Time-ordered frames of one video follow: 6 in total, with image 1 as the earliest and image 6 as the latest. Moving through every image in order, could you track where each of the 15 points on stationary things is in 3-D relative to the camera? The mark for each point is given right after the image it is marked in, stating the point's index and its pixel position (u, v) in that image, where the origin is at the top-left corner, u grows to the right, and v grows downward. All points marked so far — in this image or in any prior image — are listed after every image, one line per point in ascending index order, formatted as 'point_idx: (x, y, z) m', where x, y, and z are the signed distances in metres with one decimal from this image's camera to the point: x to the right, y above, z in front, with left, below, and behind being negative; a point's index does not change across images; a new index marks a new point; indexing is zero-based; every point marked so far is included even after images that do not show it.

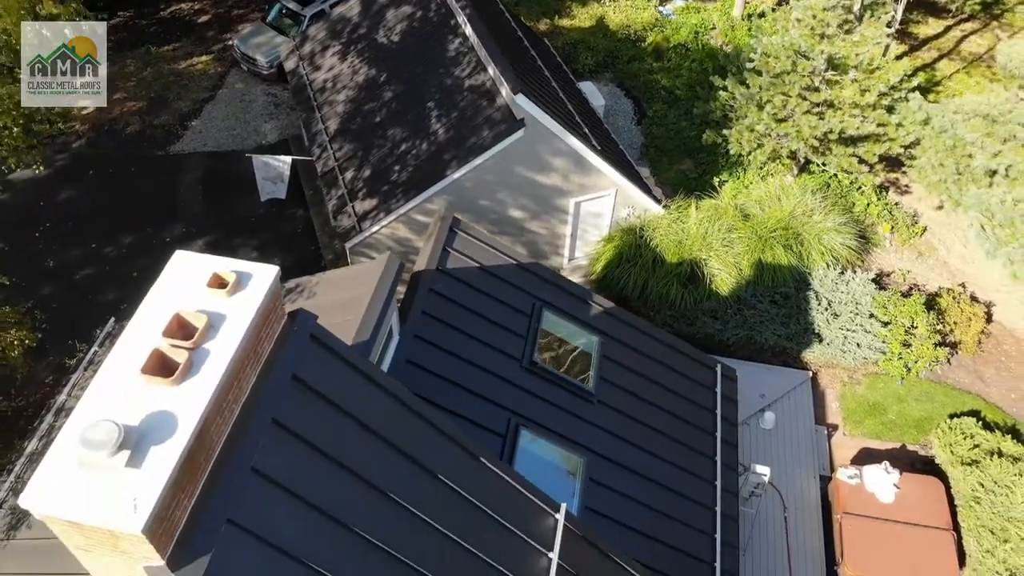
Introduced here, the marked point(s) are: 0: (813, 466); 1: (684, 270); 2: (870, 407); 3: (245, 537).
0: (+3.9, -2.3, +12.1) m
1: (+2.5, +0.2, +13.3) m
2: (+5.0, -1.6, +13.1) m
3: (-1.4, -1.3, +4.8) m
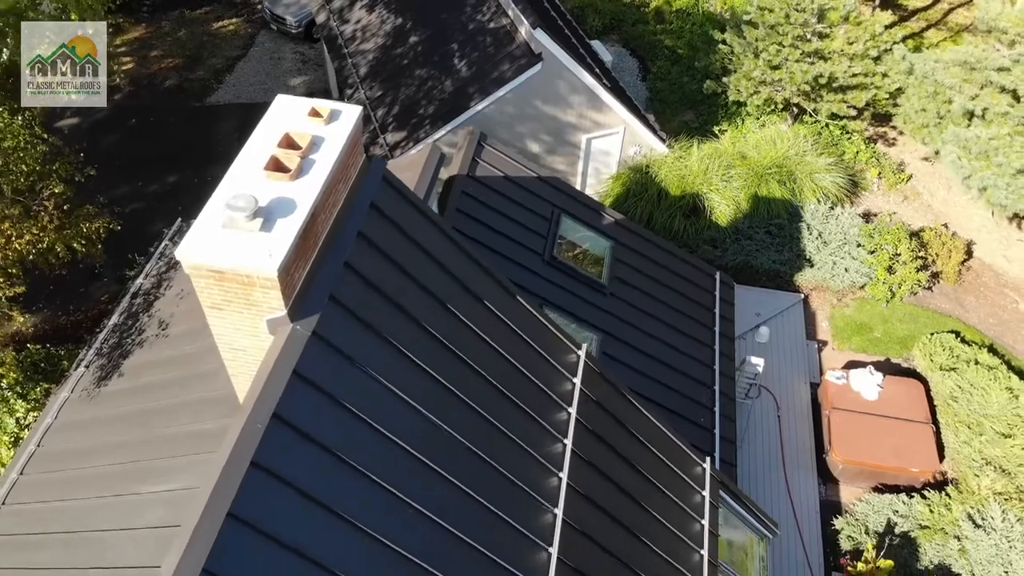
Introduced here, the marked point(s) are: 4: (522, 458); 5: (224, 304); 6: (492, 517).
0: (+4.1, -1.2, +13.2) m
1: (+2.7, +1.3, +14.5) m
2: (+5.2, -0.6, +14.2) m
3: (-1.1, -0.2, +5.9) m
4: (+0.1, -1.2, +6.9) m
5: (-1.7, -0.1, +5.5) m
6: (-0.1, -1.5, +6.4) m
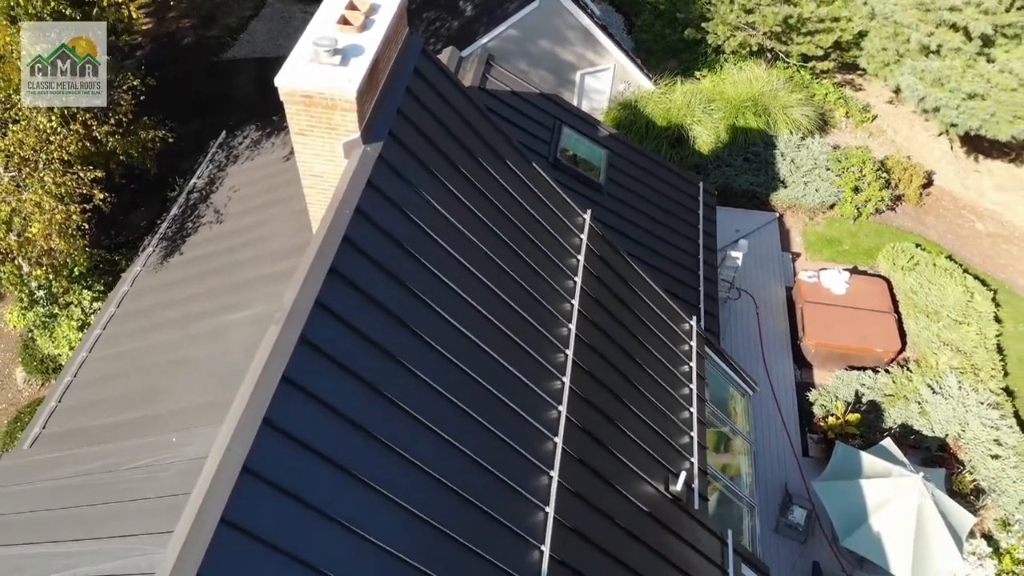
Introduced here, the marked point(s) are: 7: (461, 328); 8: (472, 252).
0: (+4.2, +0.2, +14.7) m
1: (+2.7, +2.6, +15.9) m
2: (+5.3, +0.8, +15.7) m
3: (-0.9, +1.1, +7.3) m
4: (+0.3, 0.0, +8.3) m
5: (-1.5, +1.2, +6.9) m
6: (+0.1, -0.3, +7.8) m
7: (-0.4, -0.3, +7.1) m
8: (-0.3, +0.3, +7.7) m
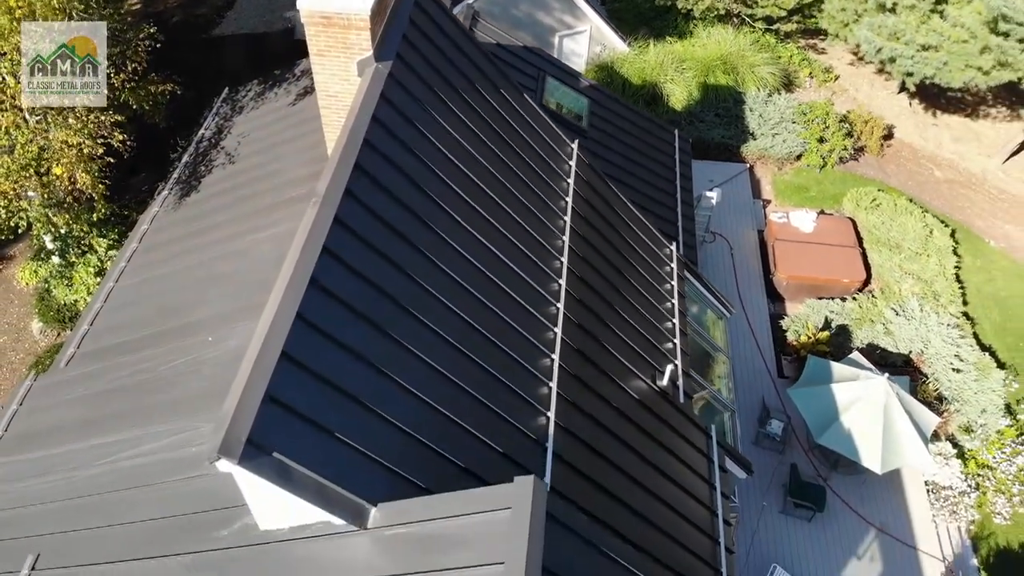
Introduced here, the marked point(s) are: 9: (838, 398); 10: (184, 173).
0: (+4.0, +1.1, +15.6) m
1: (+2.4, +3.5, +16.7) m
2: (+5.0, +1.8, +16.6) m
3: (-0.9, +1.9, +8.1) m
4: (+0.2, +0.9, +9.1) m
5: (-1.5, +1.9, +7.6) m
6: (+0.1, +0.6, +8.6) m
7: (-0.4, +0.5, +7.9) m
8: (-0.3, +1.1, +8.5) m
9: (+3.8, -1.3, +10.9) m
10: (-4.0, +1.3, +11.2) m
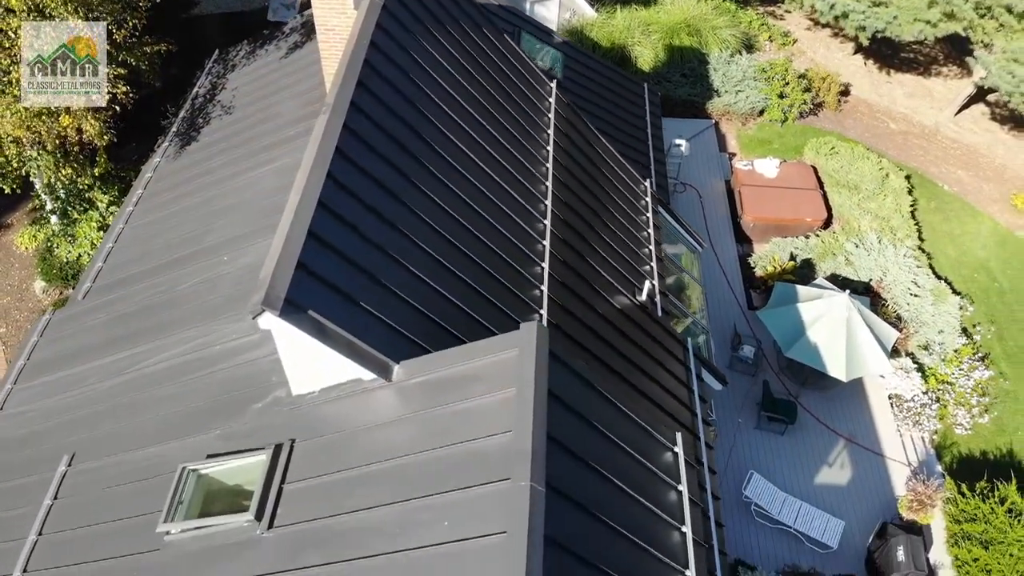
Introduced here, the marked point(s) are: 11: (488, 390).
0: (+3.6, +2.0, +16.4) m
1: (+1.9, +4.4, +17.5) m
2: (+4.6, +2.7, +17.5) m
3: (-1.1, +2.7, +8.7) m
4: (+0.1, +1.7, +9.8) m
5: (-1.6, +2.7, +8.3) m
6: (0.0, +1.4, +9.3) m
7: (-0.5, +1.3, +8.6) m
8: (-0.5, +1.9, +9.2) m
9: (+3.7, -0.3, +11.7) m
10: (-4.2, +2.0, +11.8) m
11: (-0.2, -0.6, +5.7) m
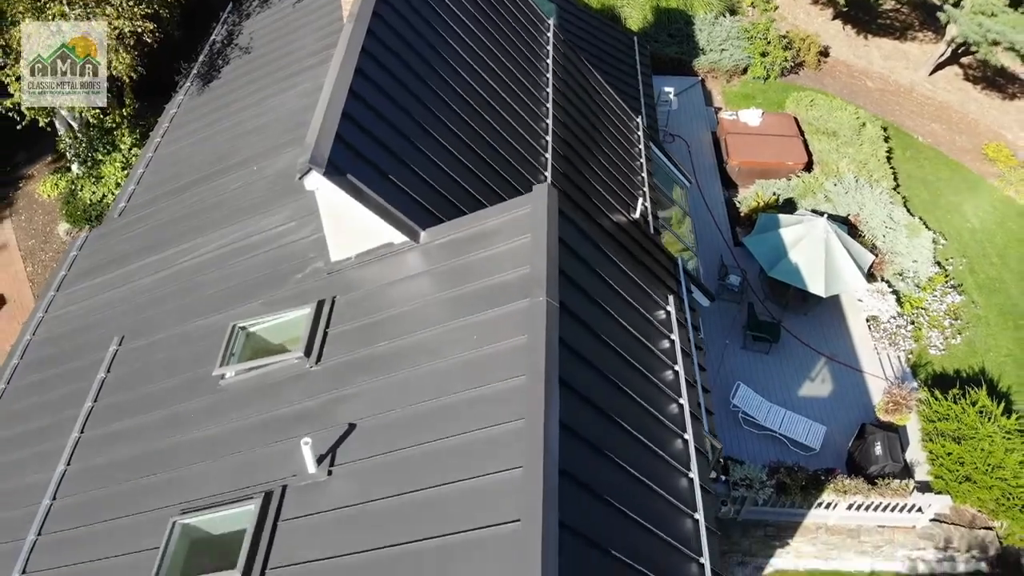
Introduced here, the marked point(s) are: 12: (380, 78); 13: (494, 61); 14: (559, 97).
0: (+3.6, +3.0, +17.2) m
1: (+1.8, +5.4, +18.4) m
2: (+4.5, +3.7, +18.3) m
3: (-1.0, +3.6, +9.5) m
4: (+0.1, +2.6, +10.6) m
5: (-1.6, +3.6, +9.1) m
6: (0.0, +2.3, +10.1) m
7: (-0.4, +2.3, +9.4) m
8: (-0.4, +2.9, +10.0) m
9: (+3.7, +0.7, +12.5) m
10: (-4.2, +2.9, +12.6) m
11: (0.0, +0.3, +6.5) m
12: (-1.1, +1.8, +7.8) m
13: (-0.2, +2.4, +9.9) m
14: (+0.6, +2.2, +10.8) m
